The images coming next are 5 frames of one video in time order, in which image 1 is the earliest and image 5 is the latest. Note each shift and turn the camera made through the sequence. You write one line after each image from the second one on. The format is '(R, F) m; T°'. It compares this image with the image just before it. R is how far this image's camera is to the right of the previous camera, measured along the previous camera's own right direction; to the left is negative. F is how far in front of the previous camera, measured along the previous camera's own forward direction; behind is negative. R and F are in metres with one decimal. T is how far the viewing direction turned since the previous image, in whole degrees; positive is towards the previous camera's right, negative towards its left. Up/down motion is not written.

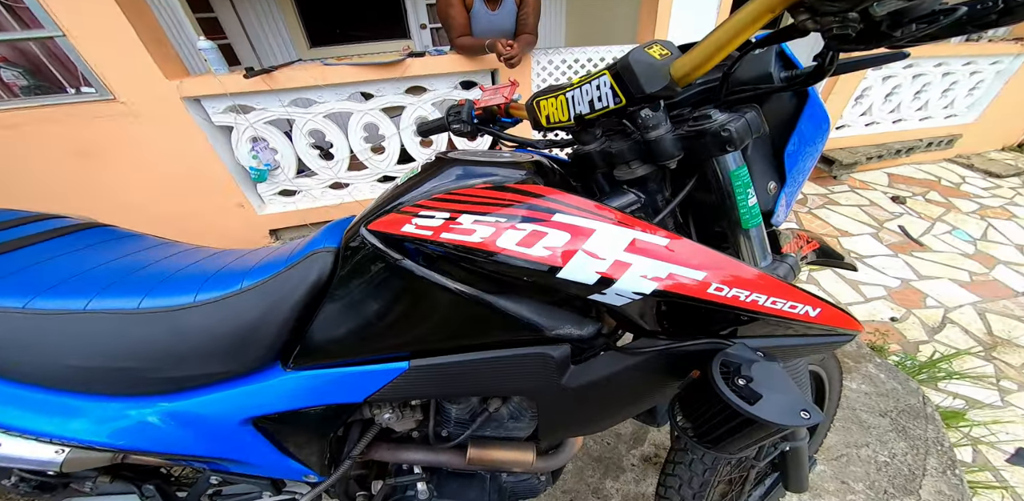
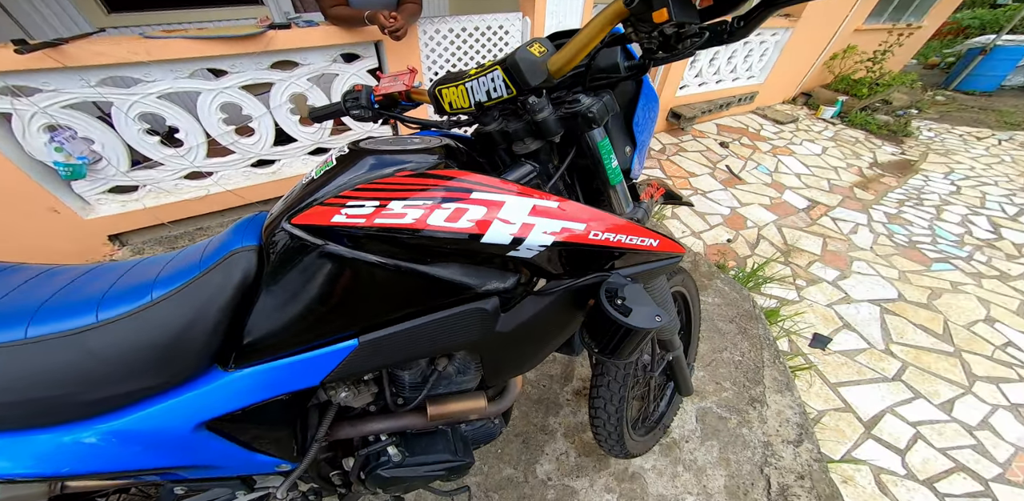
(-0.1, -0.1) m; +16°
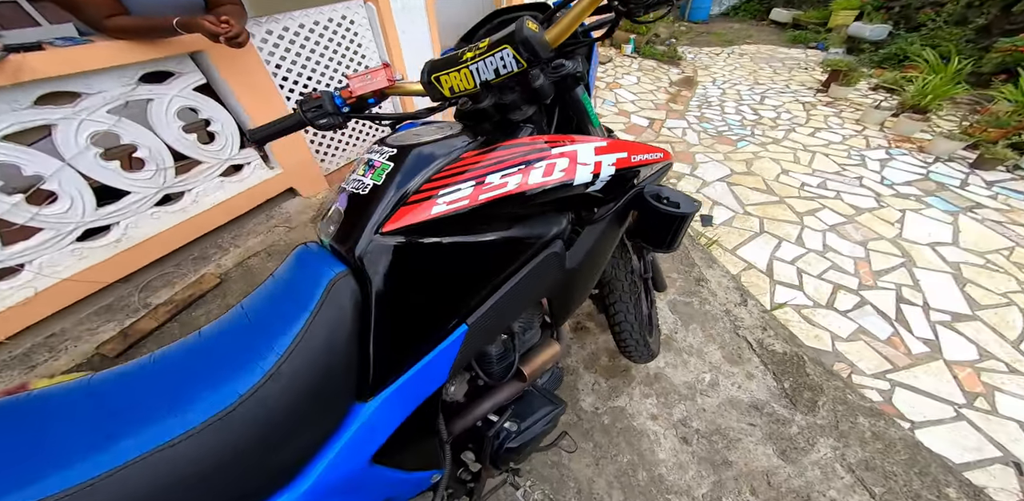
(-0.5, +0.1) m; +20°
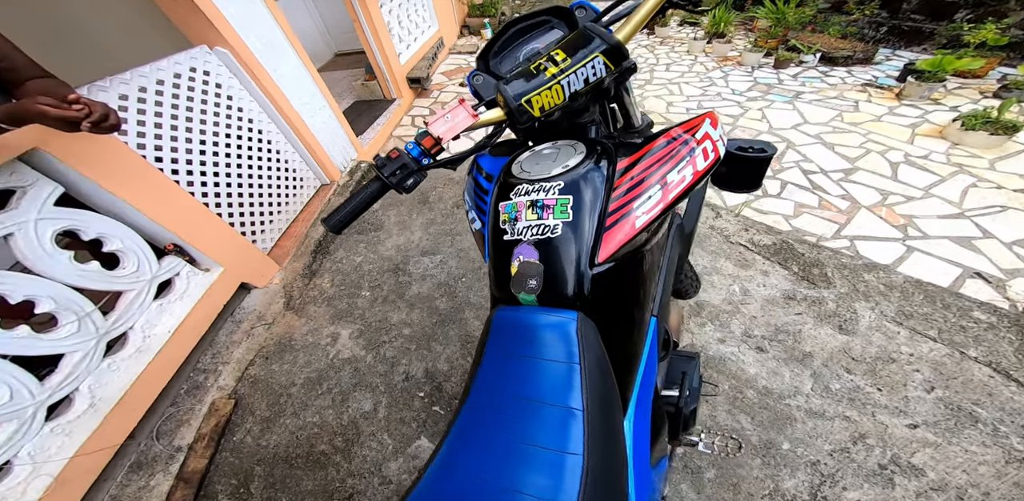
(-0.5, +0.1) m; +14°
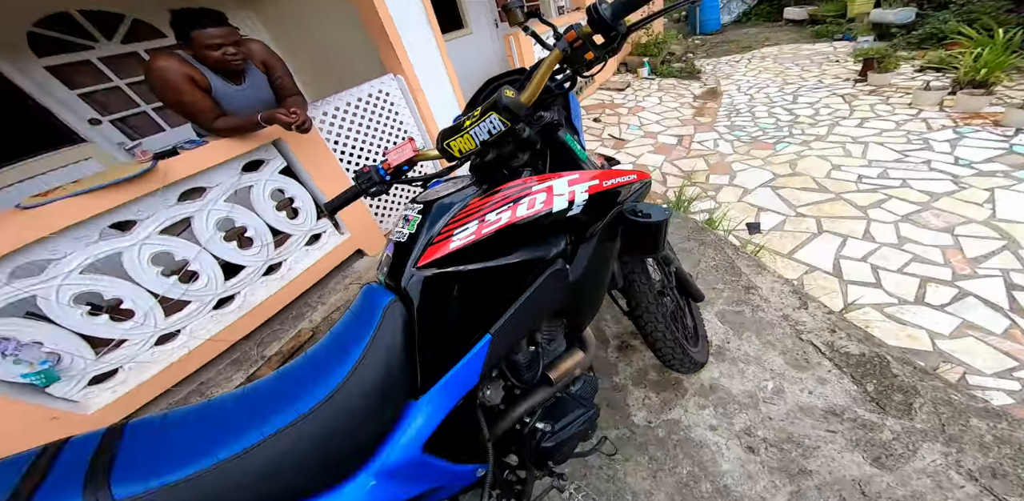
(+0.7, -0.1) m; -22°
